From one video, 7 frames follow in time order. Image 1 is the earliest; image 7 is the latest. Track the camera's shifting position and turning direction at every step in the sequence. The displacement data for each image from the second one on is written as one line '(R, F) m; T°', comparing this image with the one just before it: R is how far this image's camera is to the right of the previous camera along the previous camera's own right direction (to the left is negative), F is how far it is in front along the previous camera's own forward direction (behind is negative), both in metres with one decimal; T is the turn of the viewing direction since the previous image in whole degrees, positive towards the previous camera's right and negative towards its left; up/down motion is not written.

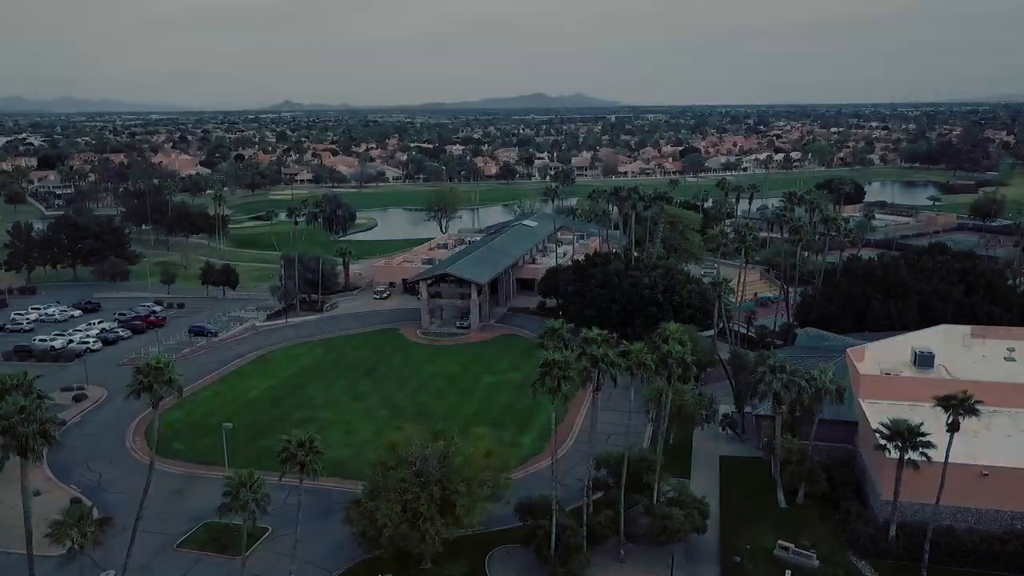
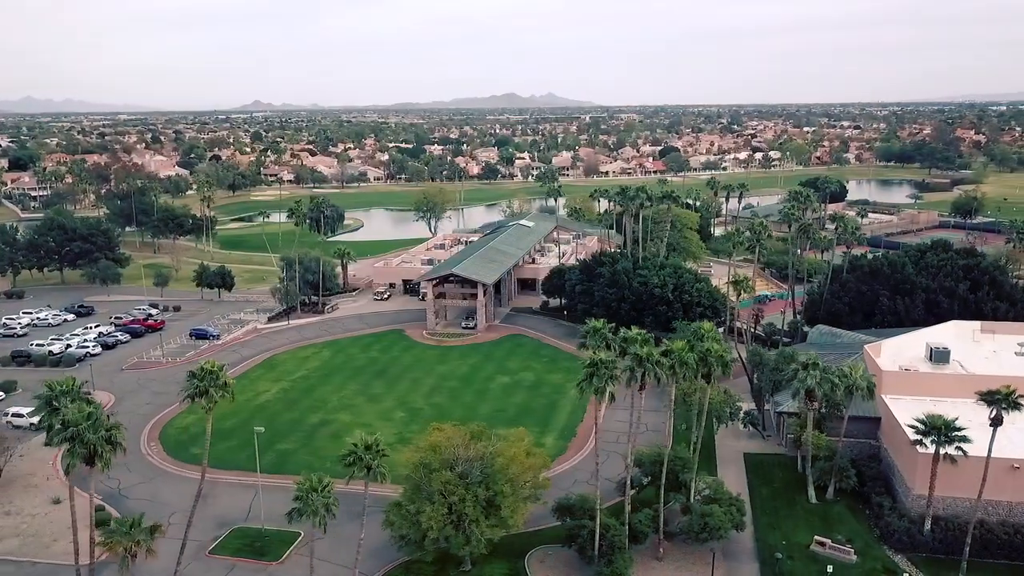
(-2.9, +0.1) m; +2°
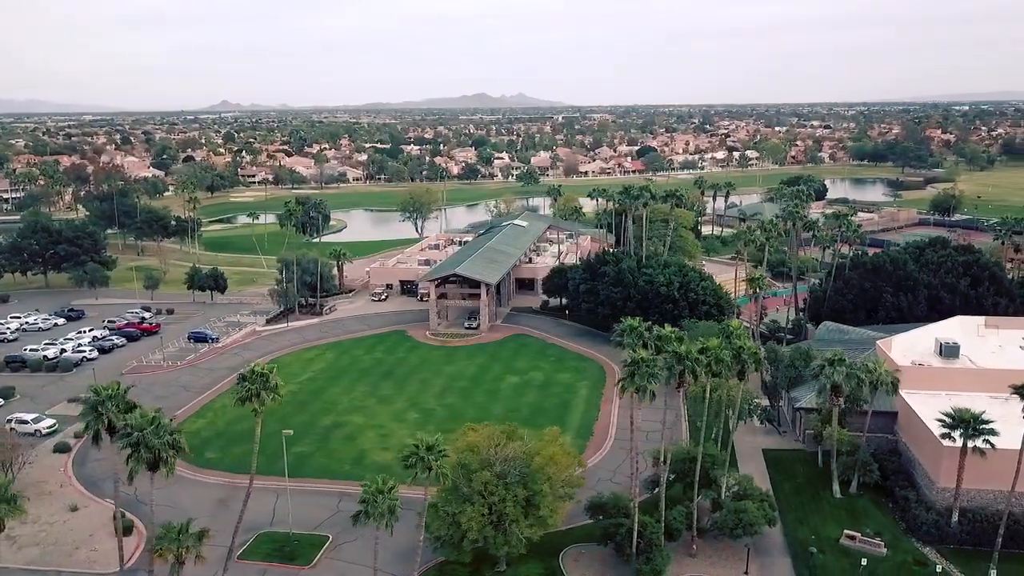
(-2.8, +0.1) m; +2°
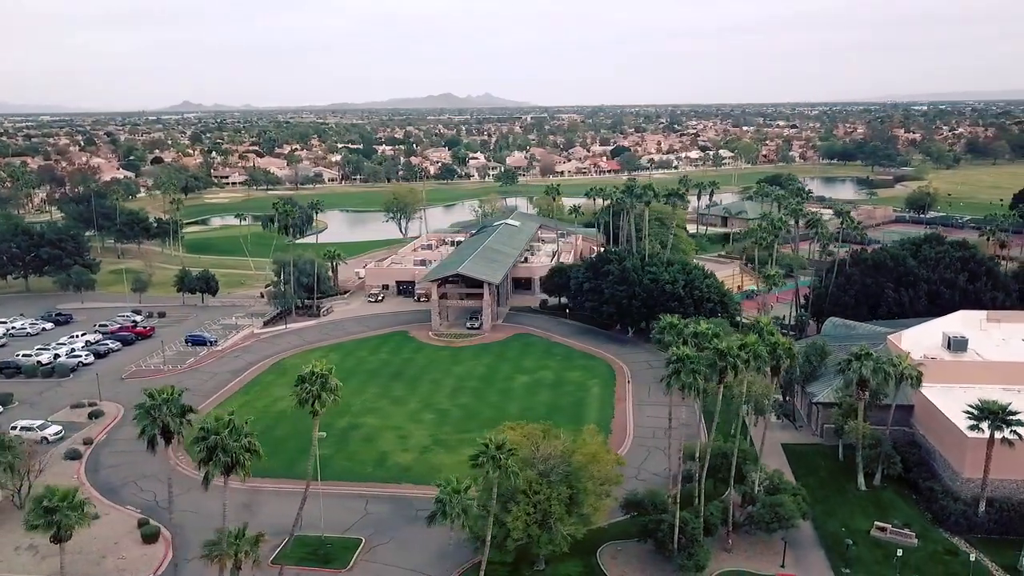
(-3.1, +0.1) m; +2°
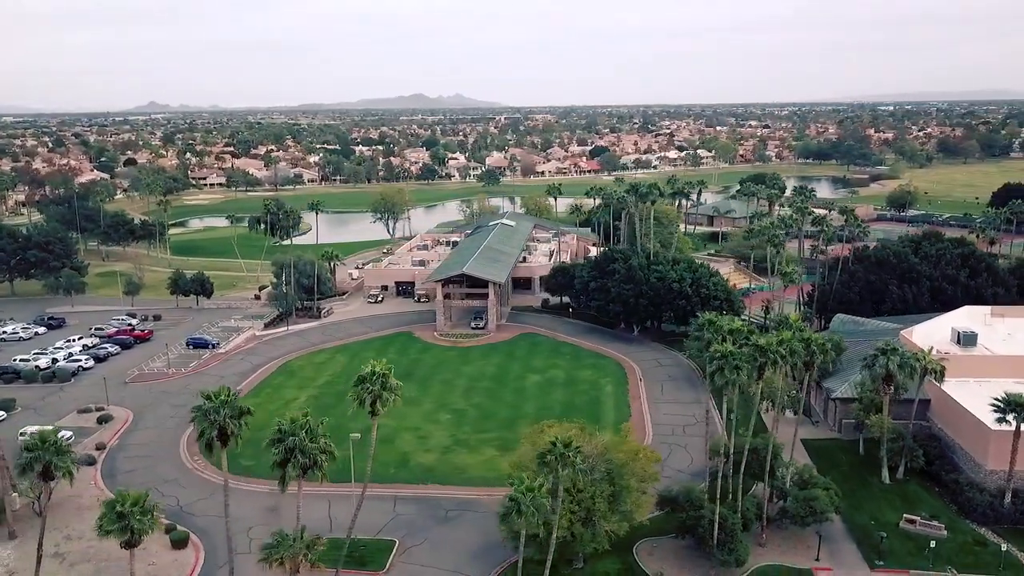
(-2.9, +0.1) m; +2°
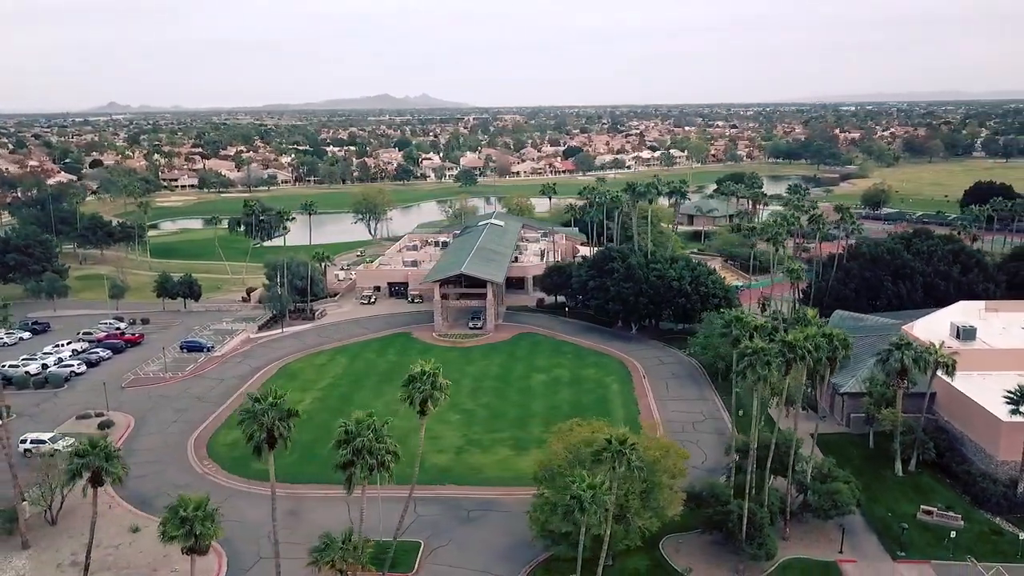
(-2.7, +0.1) m; +2°
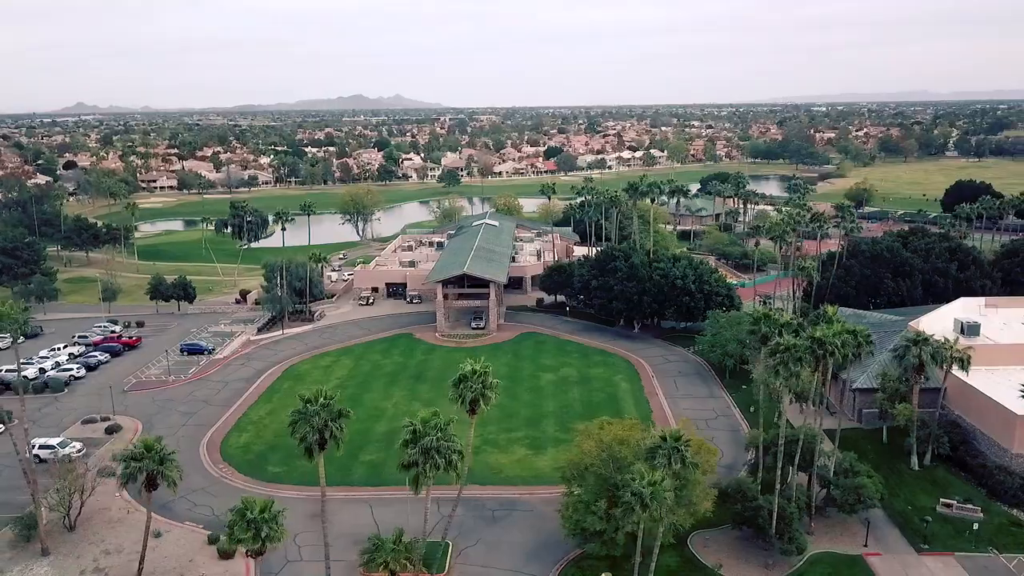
(-2.5, 0.0) m; +2°
